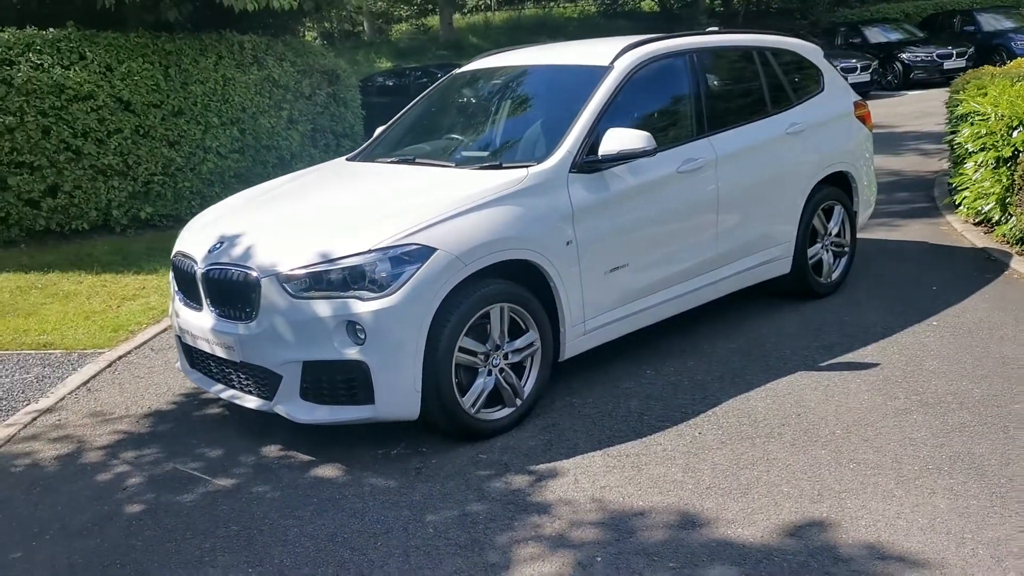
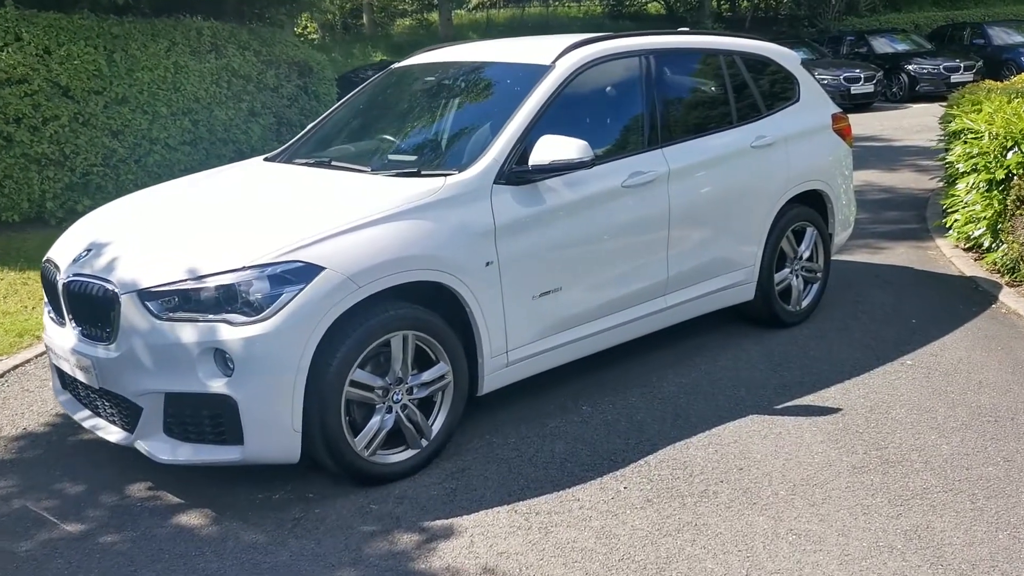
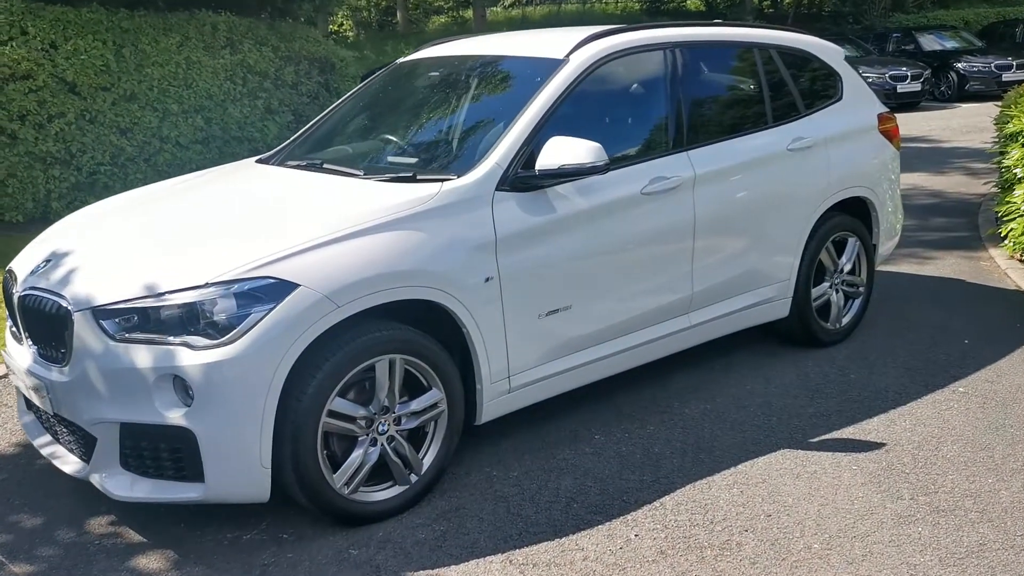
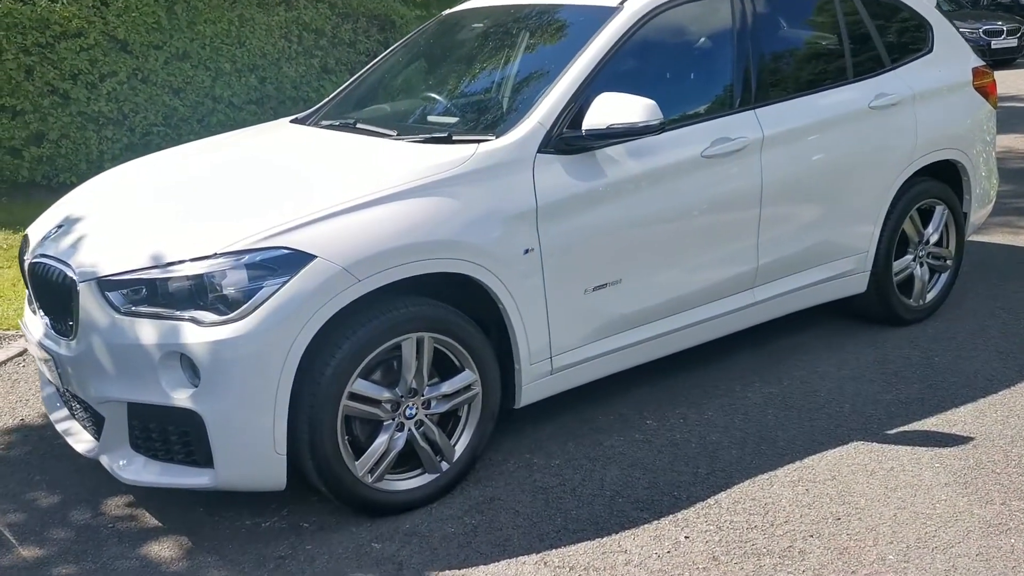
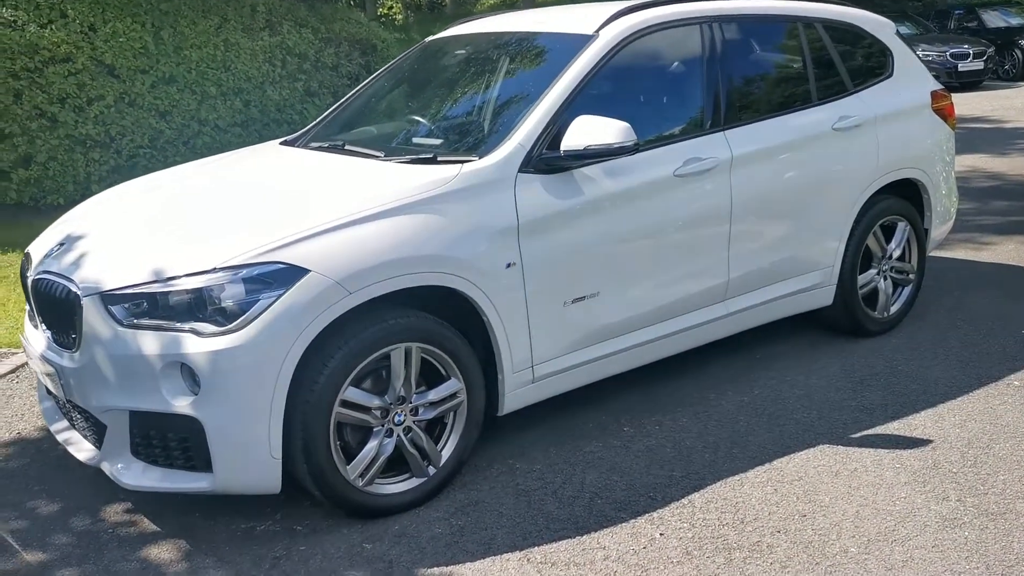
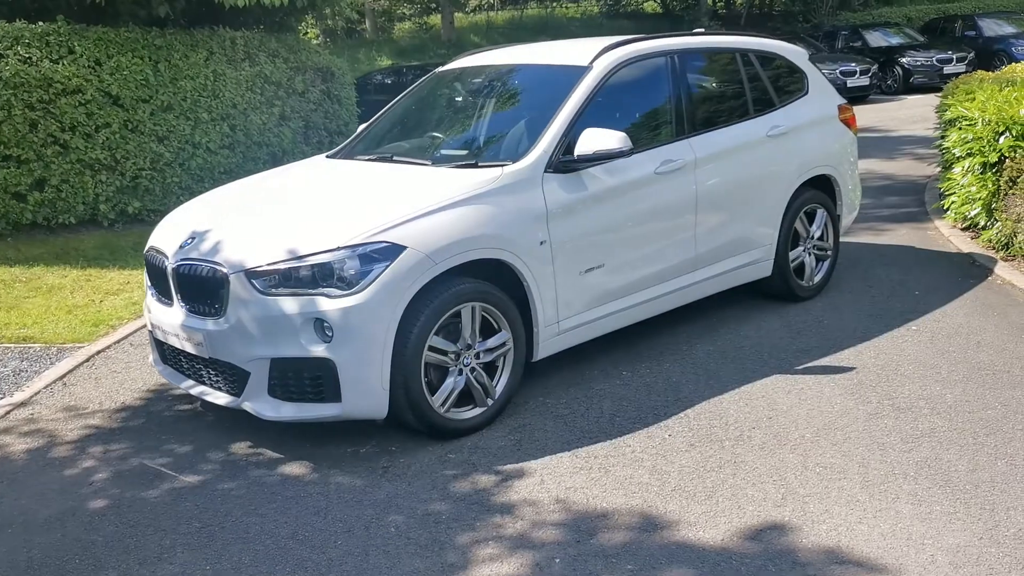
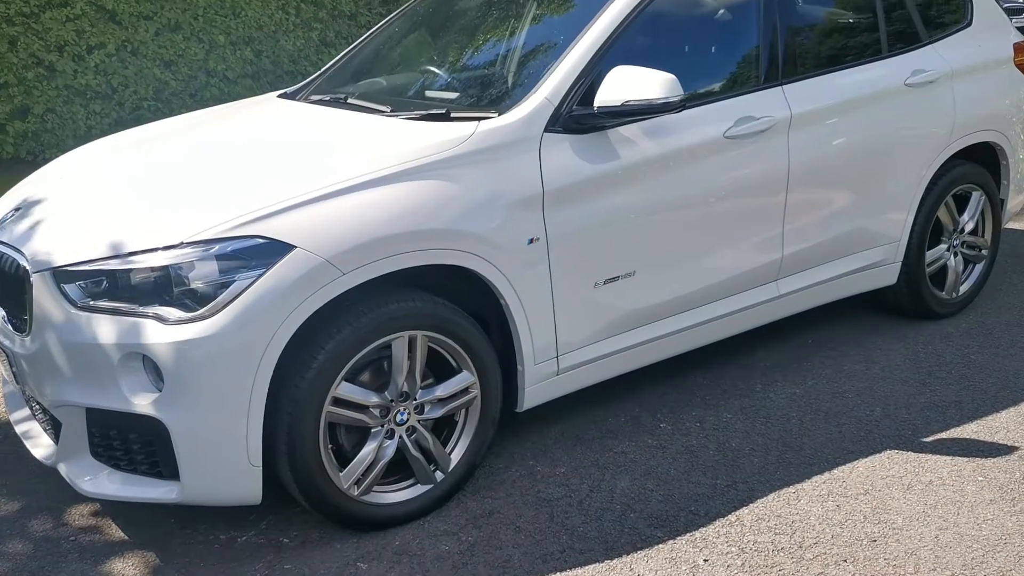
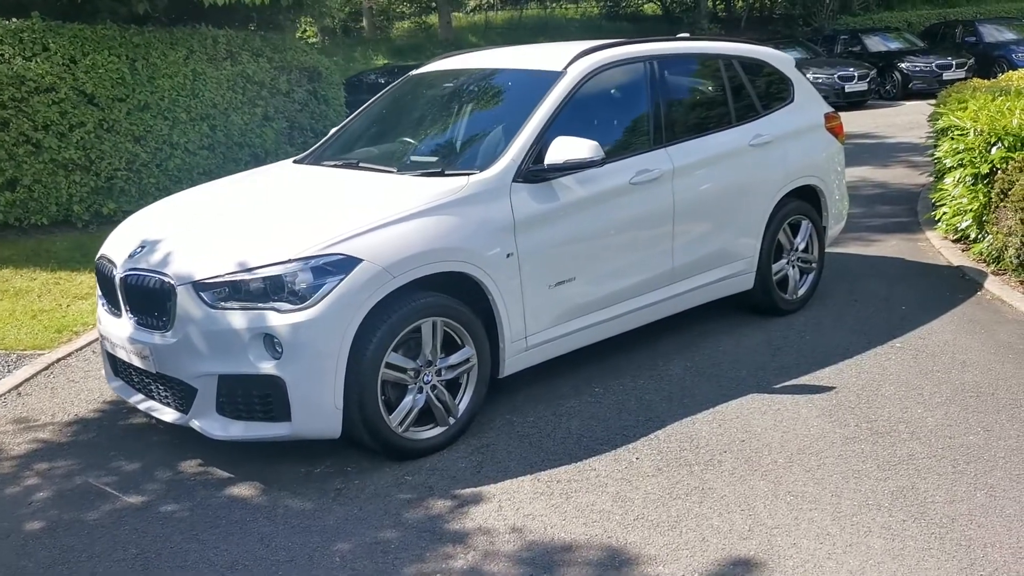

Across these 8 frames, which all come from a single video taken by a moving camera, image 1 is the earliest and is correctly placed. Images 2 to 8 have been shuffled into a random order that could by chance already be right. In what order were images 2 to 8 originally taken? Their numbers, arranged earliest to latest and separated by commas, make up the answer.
6, 8, 2, 3, 5, 4, 7
